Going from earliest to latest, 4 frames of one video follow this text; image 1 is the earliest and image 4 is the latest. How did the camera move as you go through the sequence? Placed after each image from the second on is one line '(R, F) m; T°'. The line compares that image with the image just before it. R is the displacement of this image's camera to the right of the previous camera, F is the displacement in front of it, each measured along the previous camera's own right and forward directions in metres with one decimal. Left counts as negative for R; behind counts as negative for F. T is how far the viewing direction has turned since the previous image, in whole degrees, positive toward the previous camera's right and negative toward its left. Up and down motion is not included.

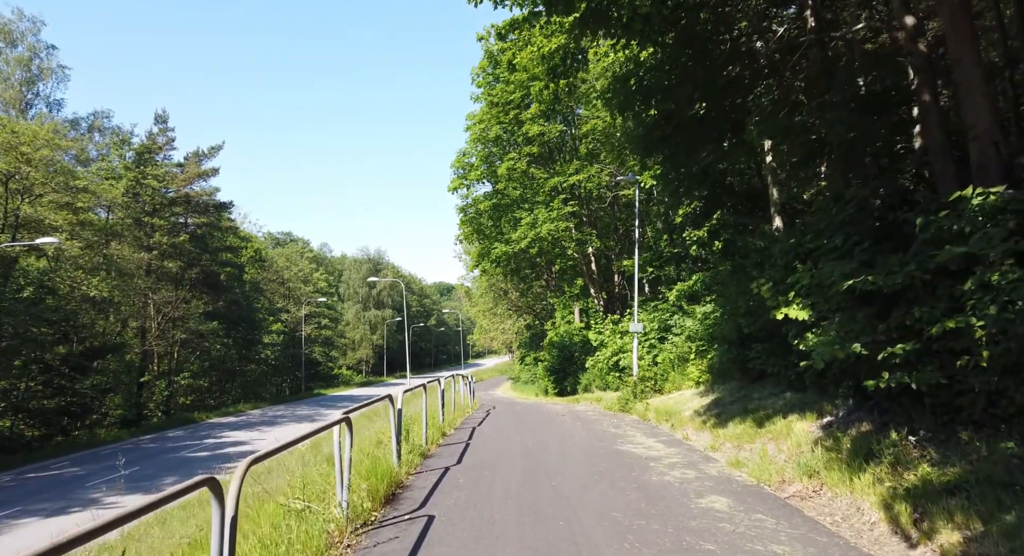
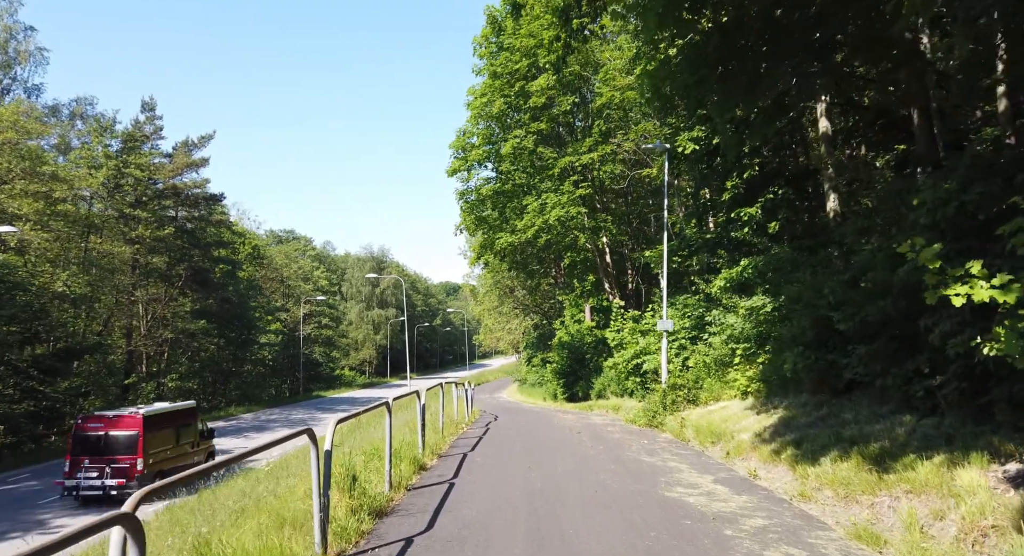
(+0.1, +3.2) m; -1°
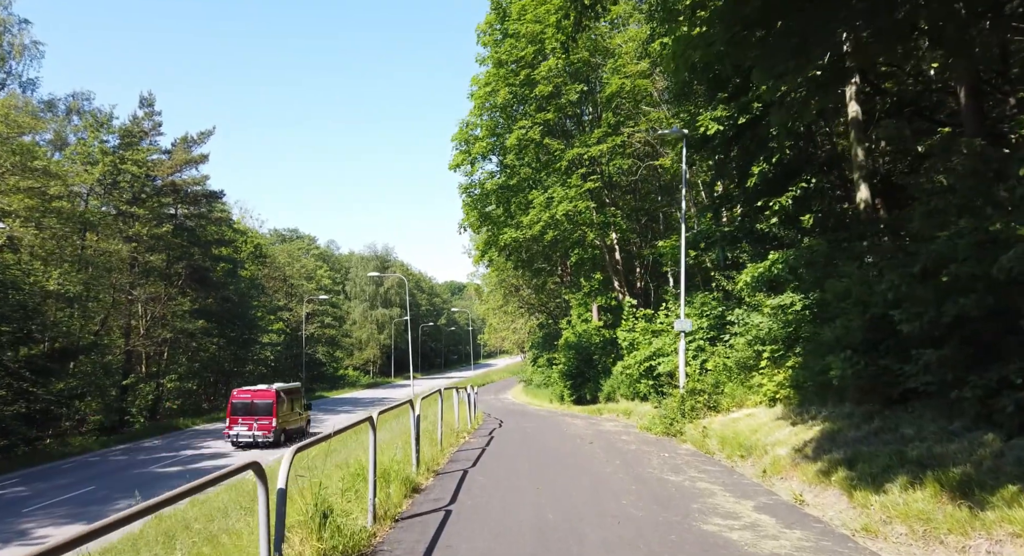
(0.0, +1.2) m; 0°
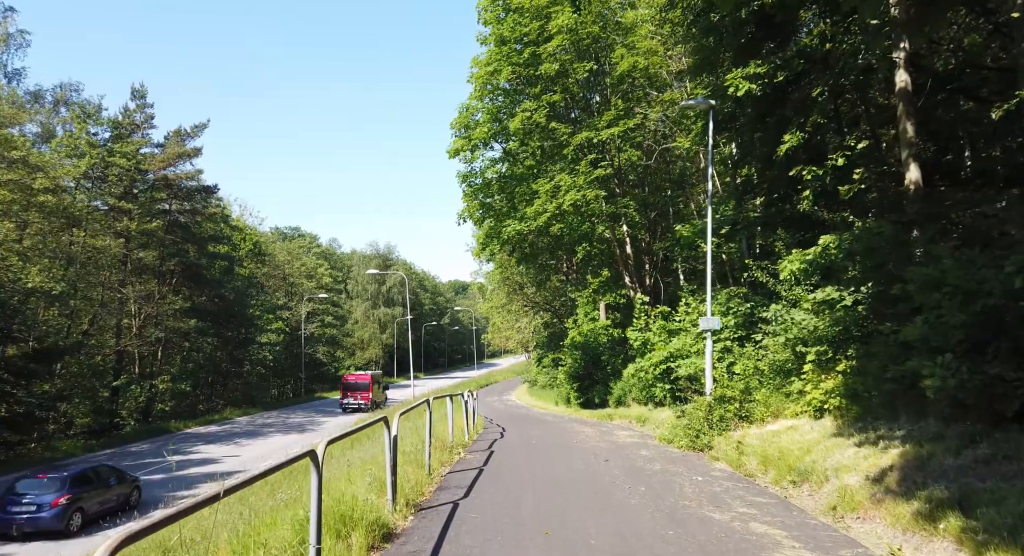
(0.0, +1.9) m; 0°
